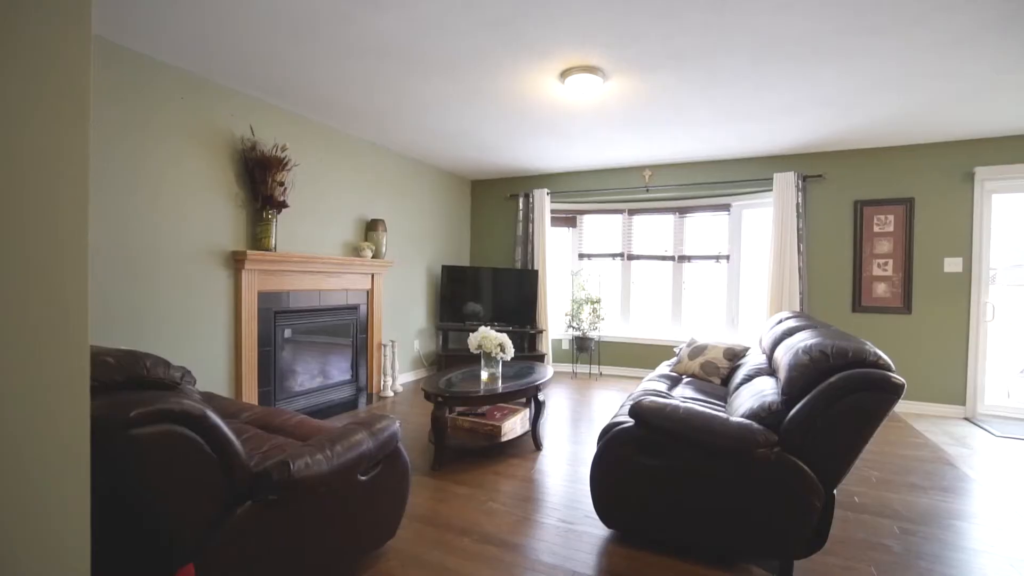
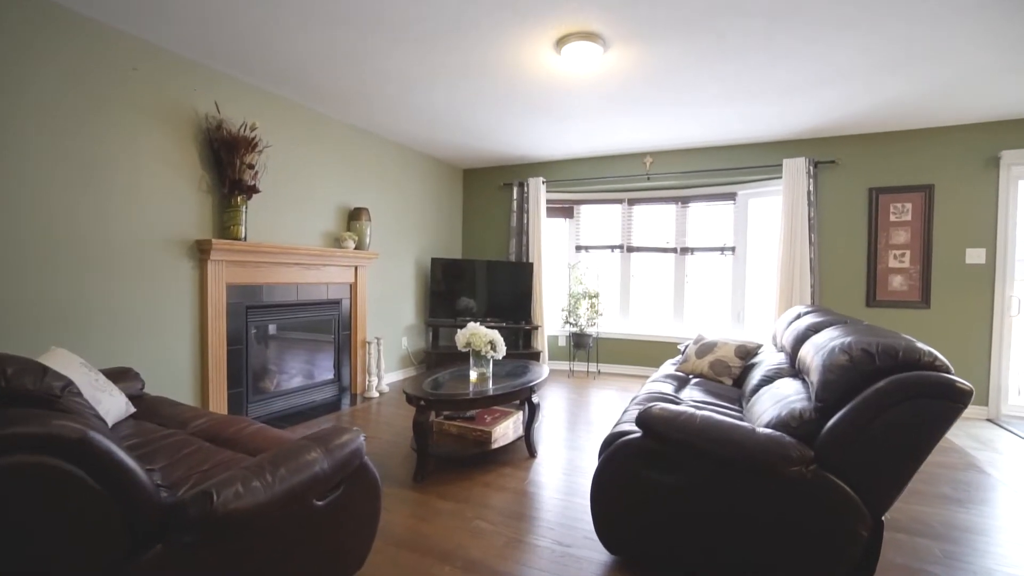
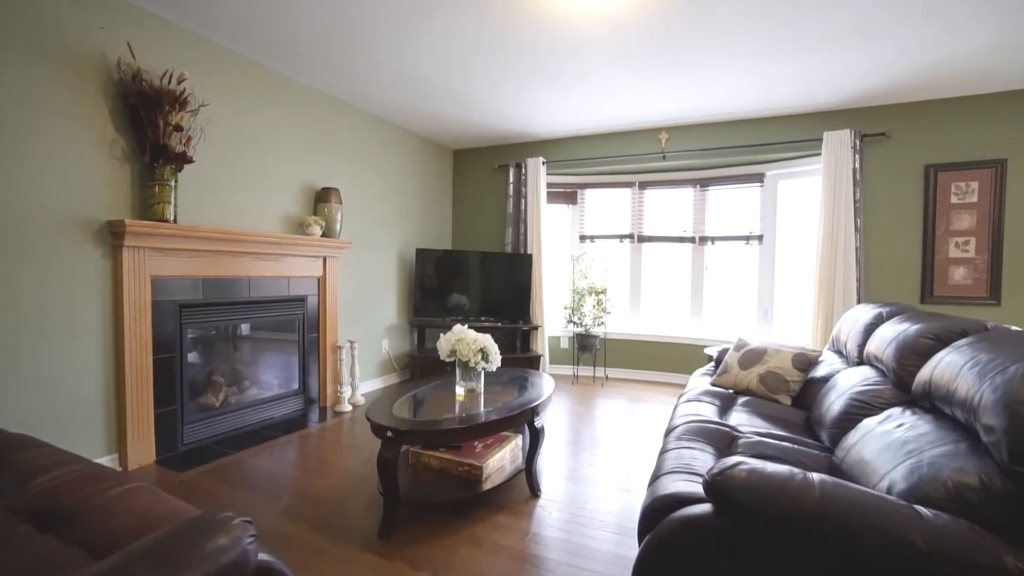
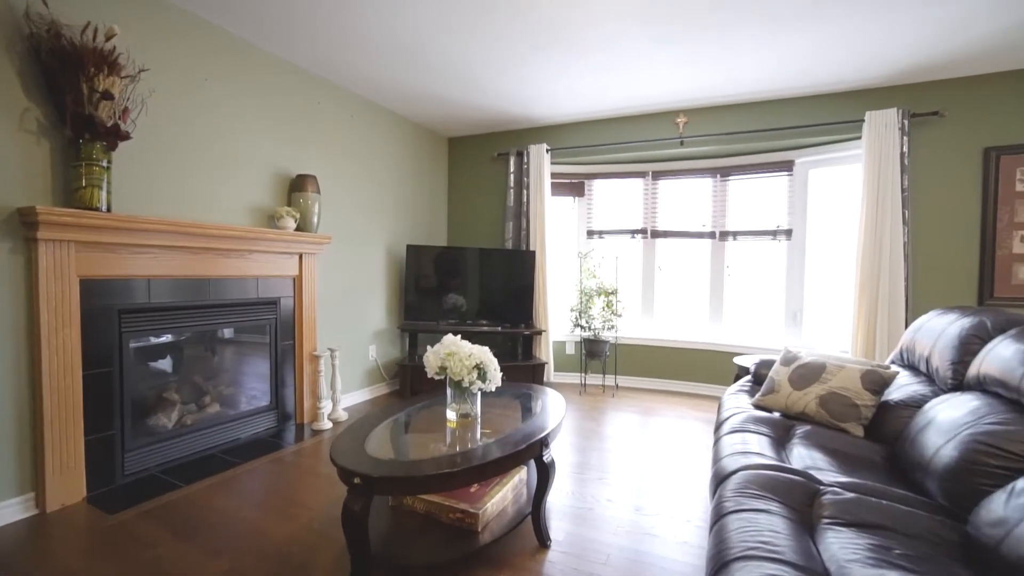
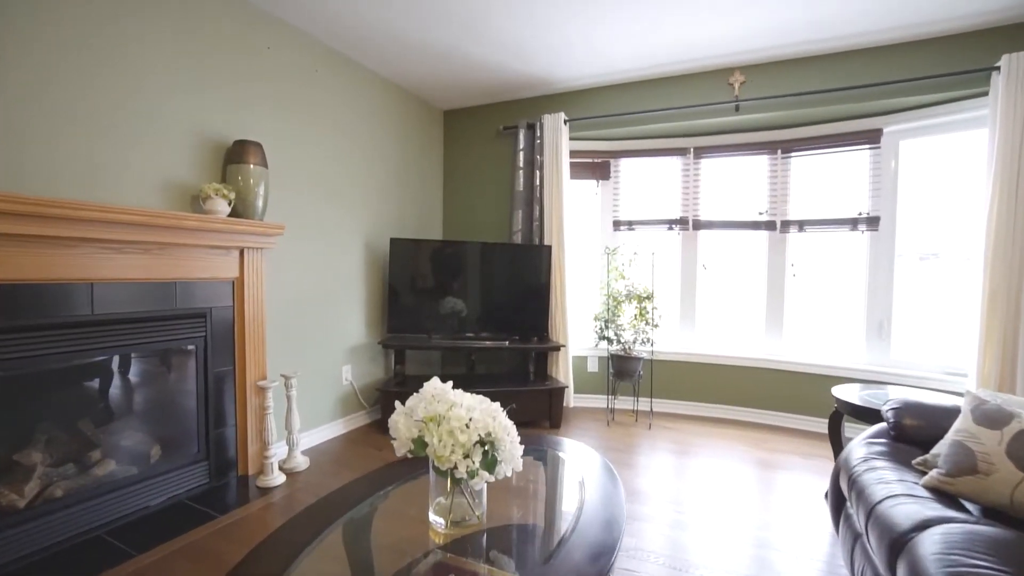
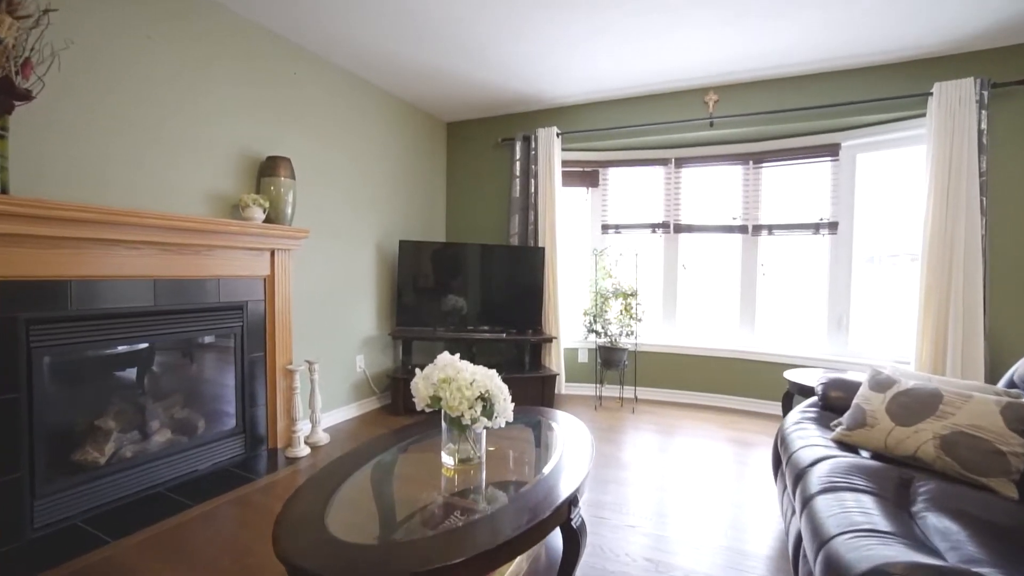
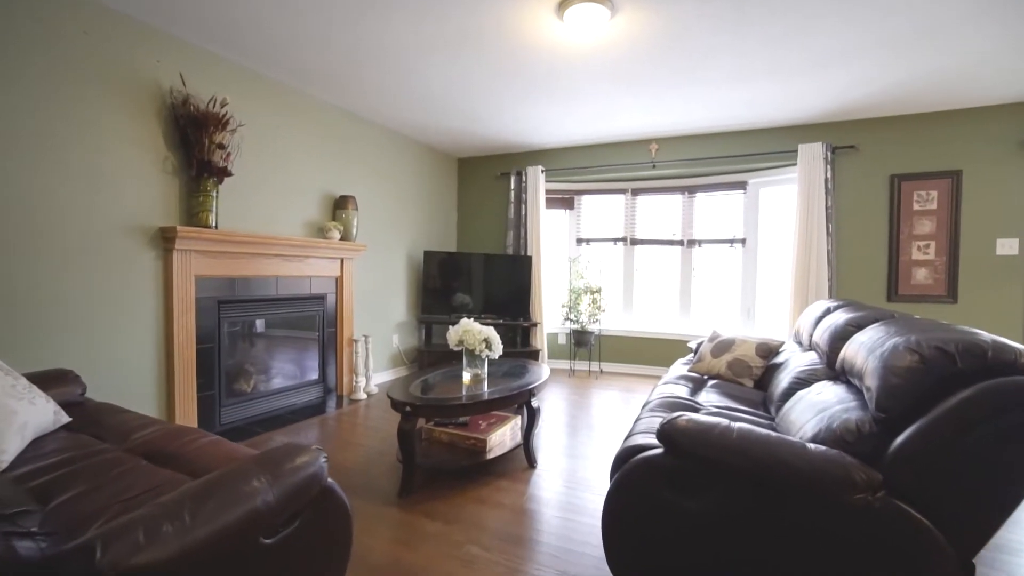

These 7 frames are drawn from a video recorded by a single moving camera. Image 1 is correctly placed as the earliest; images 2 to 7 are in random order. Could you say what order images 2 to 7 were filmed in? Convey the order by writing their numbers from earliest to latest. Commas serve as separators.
2, 7, 3, 4, 6, 5
